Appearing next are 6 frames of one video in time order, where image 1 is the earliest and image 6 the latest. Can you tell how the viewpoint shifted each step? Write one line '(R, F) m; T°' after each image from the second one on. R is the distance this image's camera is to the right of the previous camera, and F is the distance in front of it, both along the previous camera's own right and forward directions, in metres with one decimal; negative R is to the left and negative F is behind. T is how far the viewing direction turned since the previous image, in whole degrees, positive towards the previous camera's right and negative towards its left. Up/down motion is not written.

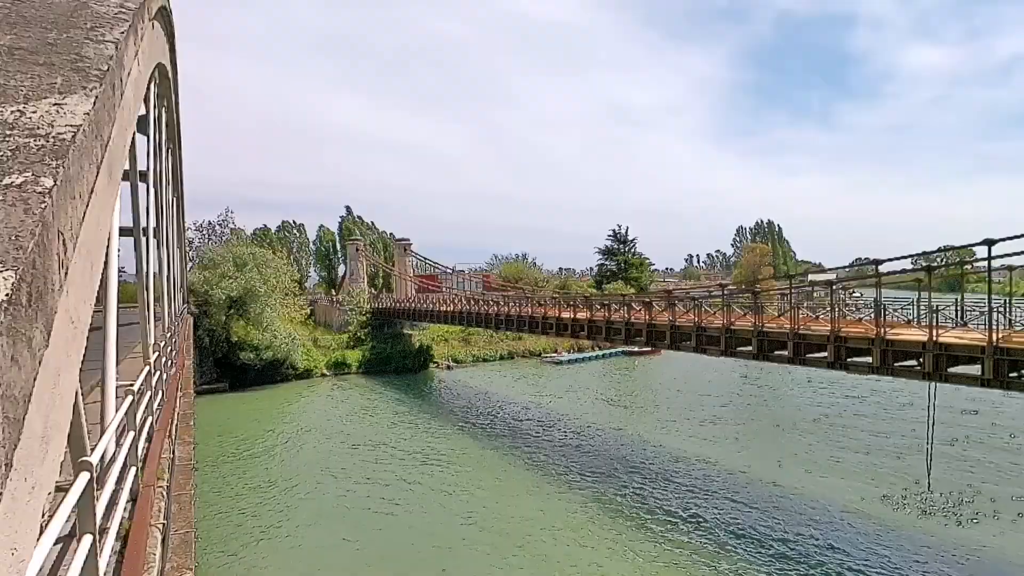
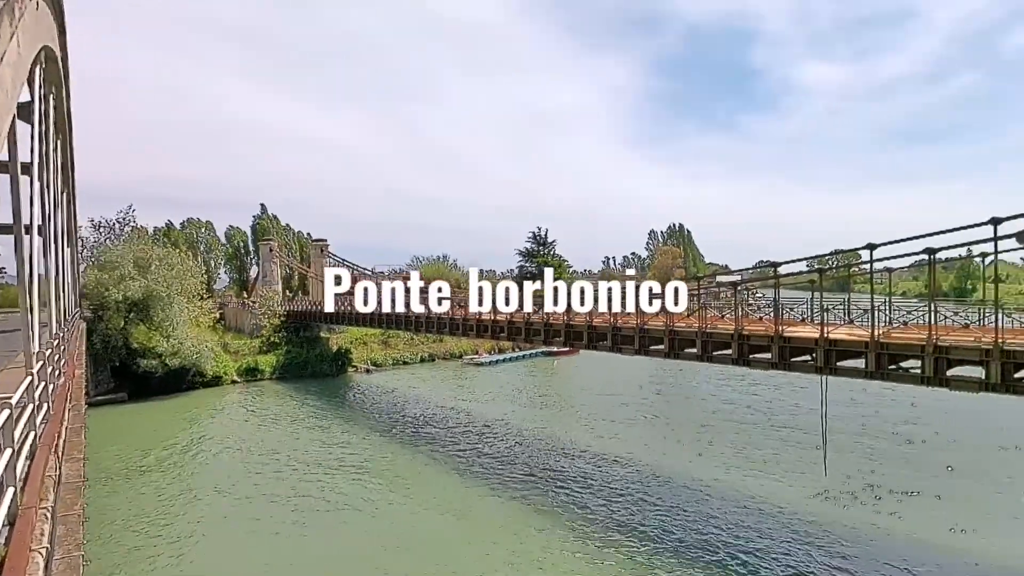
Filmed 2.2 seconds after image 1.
(0.0, -0.1) m; +7°
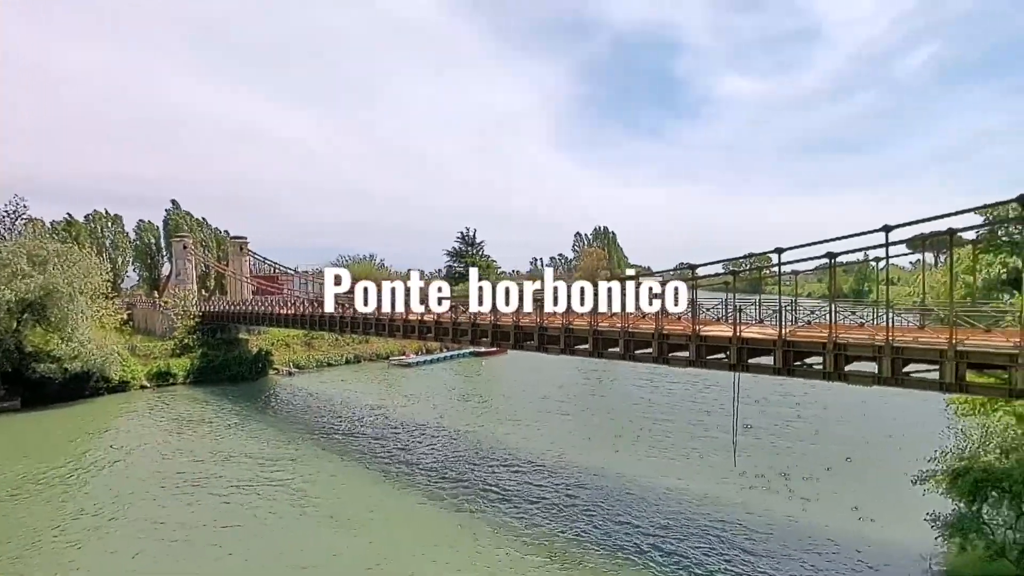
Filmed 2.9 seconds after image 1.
(-0.4, -0.2) m; +7°
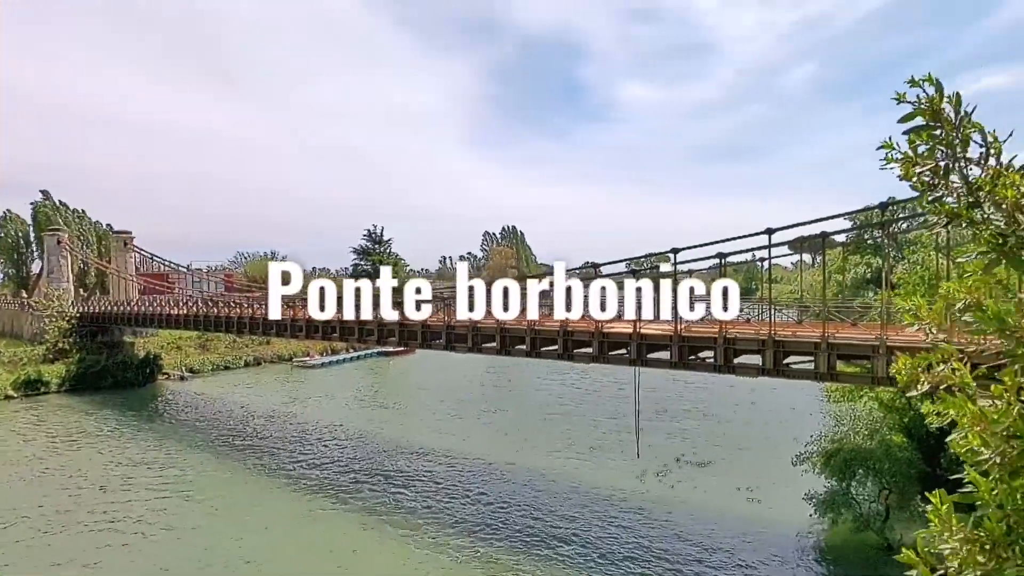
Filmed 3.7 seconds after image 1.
(-1.5, +0.2) m; +9°
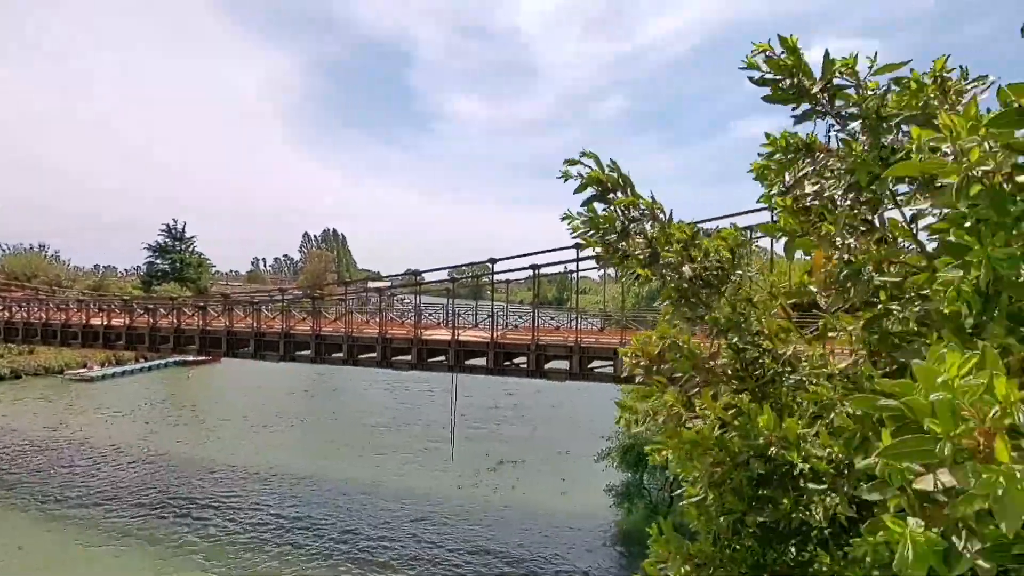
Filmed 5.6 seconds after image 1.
(-0.2, -0.9) m; +17°
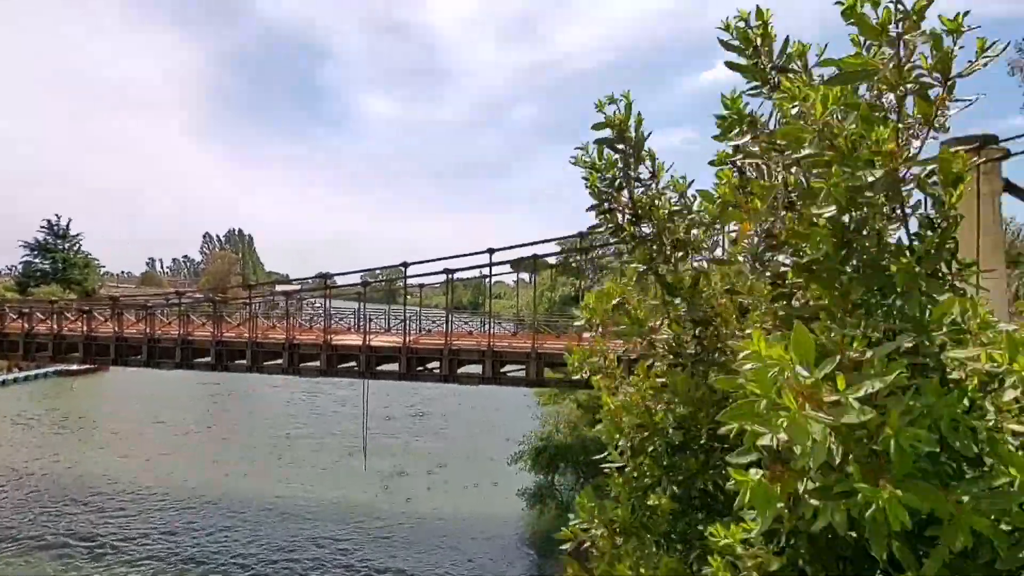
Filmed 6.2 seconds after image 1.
(+0.4, -0.3) m; +8°
